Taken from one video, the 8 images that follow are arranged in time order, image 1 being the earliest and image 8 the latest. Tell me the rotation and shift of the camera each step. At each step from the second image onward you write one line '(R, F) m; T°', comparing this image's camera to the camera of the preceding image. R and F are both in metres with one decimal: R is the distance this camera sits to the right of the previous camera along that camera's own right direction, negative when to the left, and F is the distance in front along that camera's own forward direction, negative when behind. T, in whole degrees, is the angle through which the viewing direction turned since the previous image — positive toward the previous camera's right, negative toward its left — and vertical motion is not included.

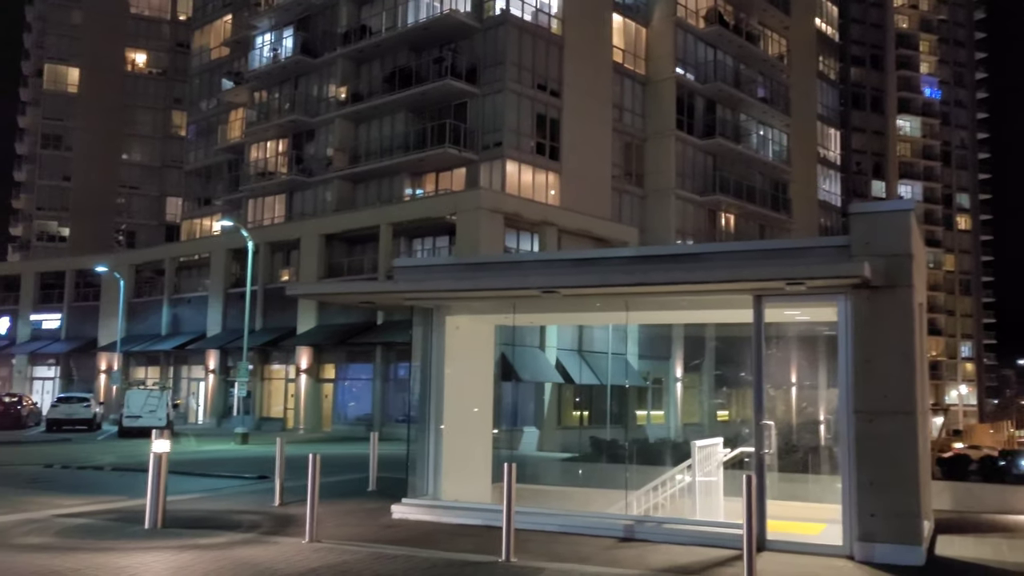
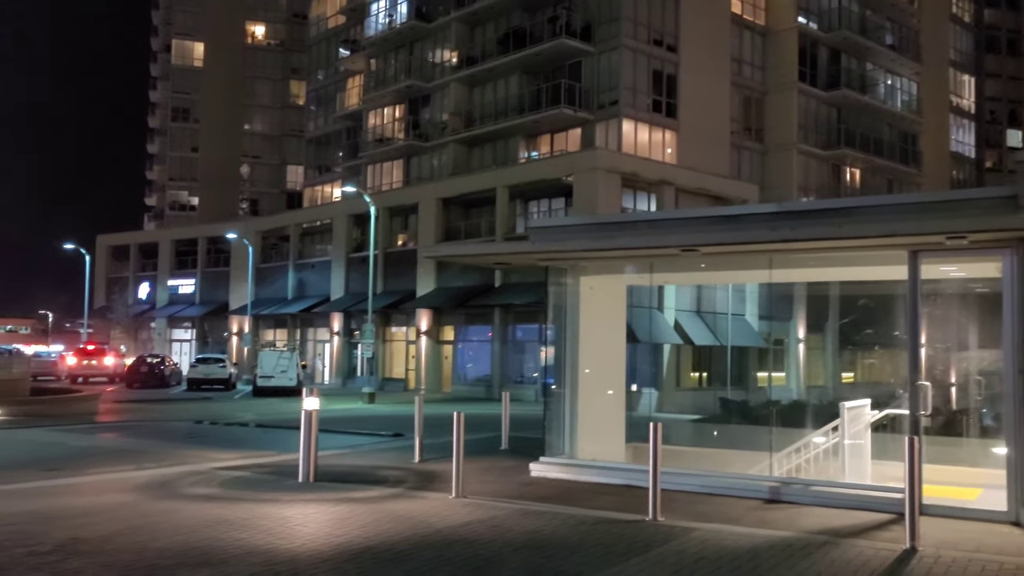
(-0.4, 0.0) m; -7°
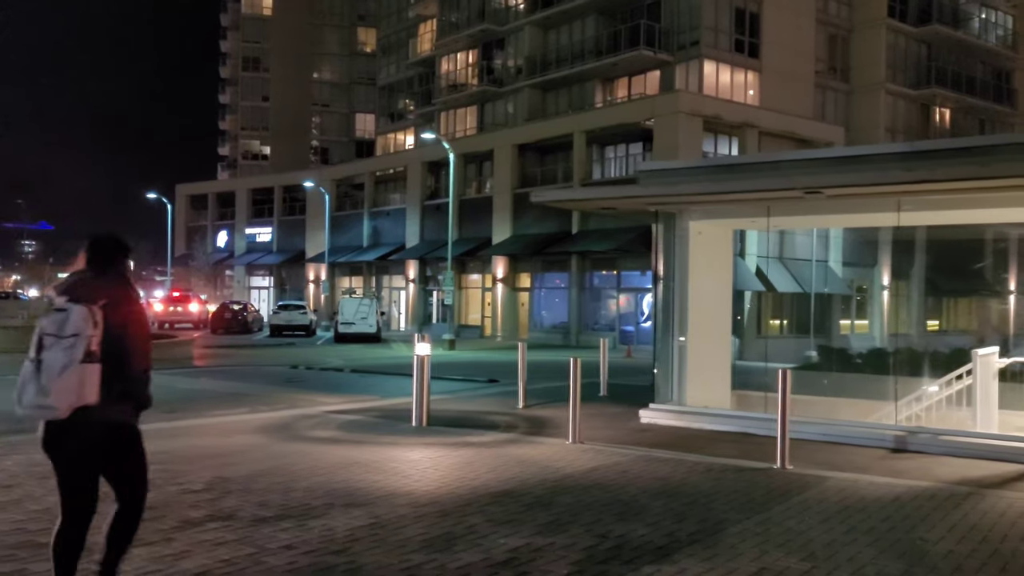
(-0.6, +0.1) m; -4°
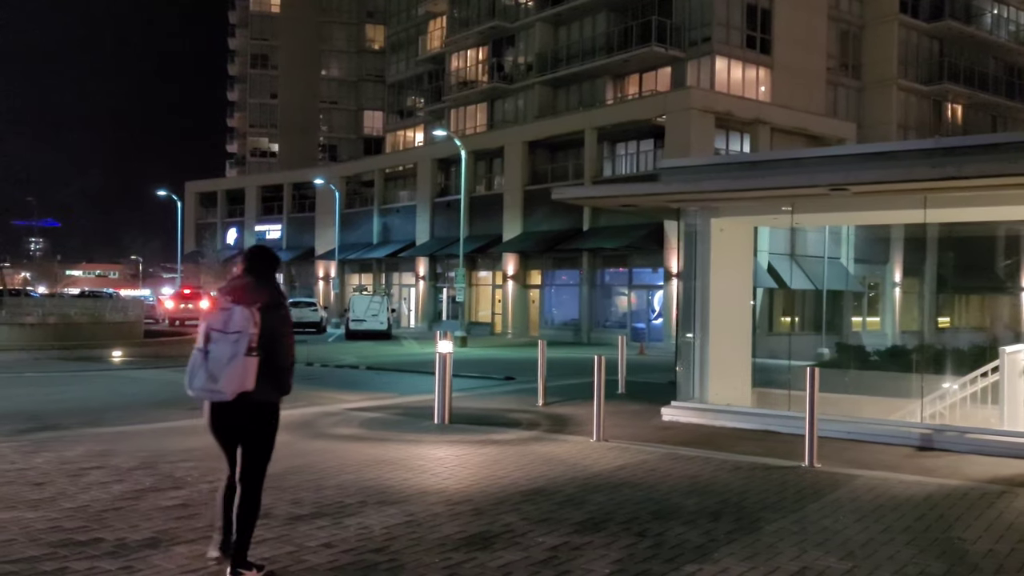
(-0.2, 0.0) m; 0°
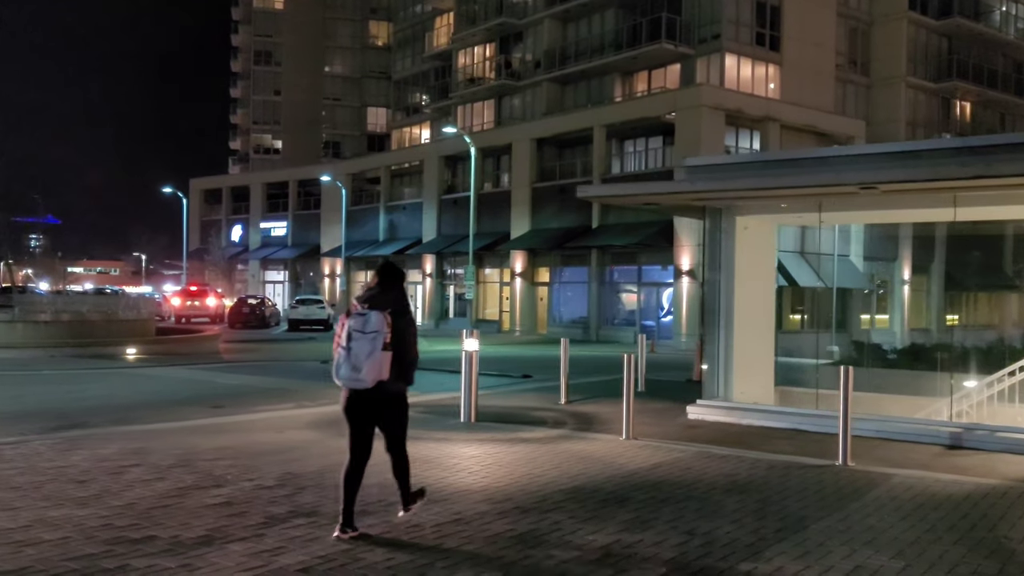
(-0.3, 0.0) m; 0°
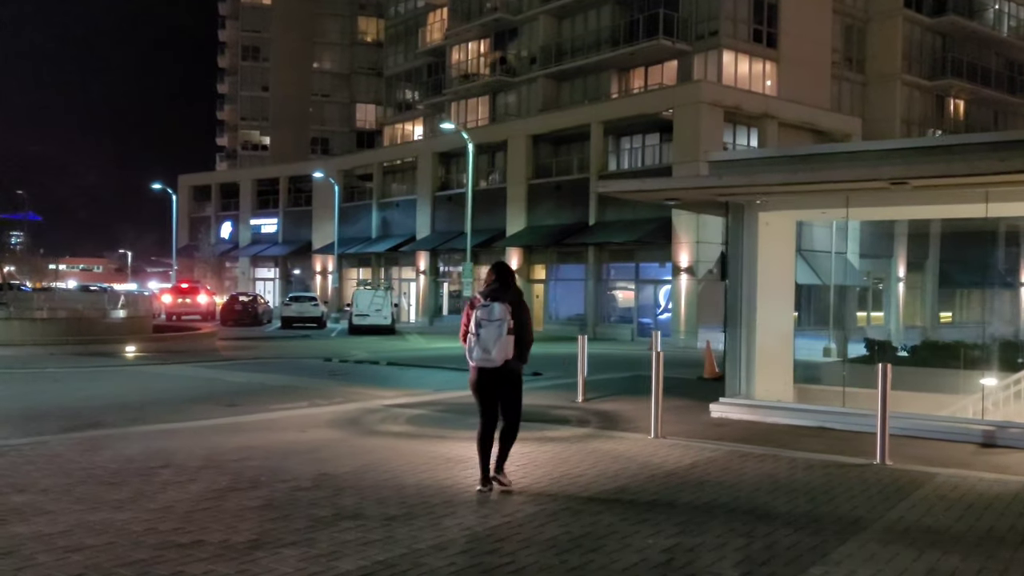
(-0.5, +0.2) m; +1°
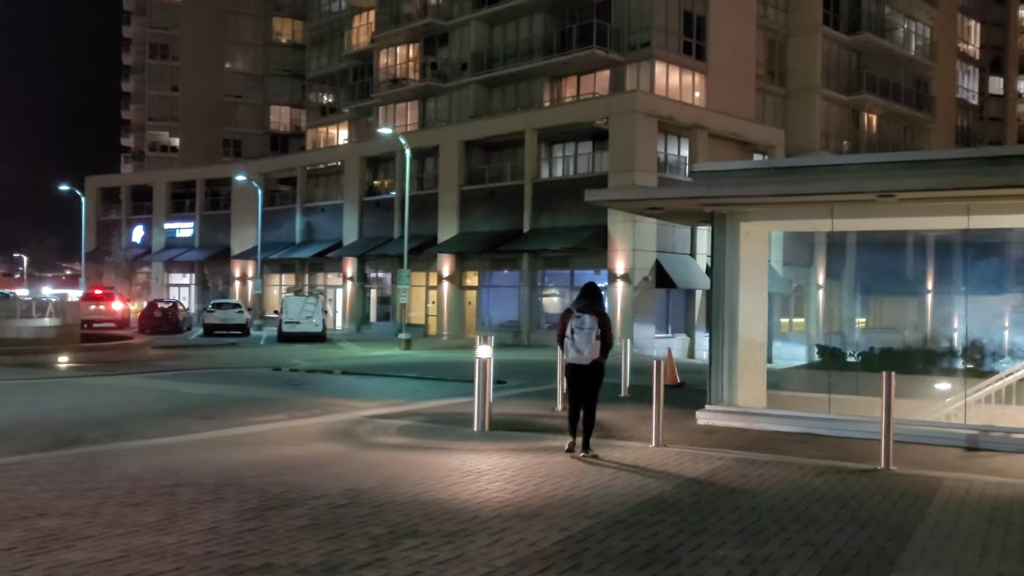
(-1.1, +0.2) m; +6°
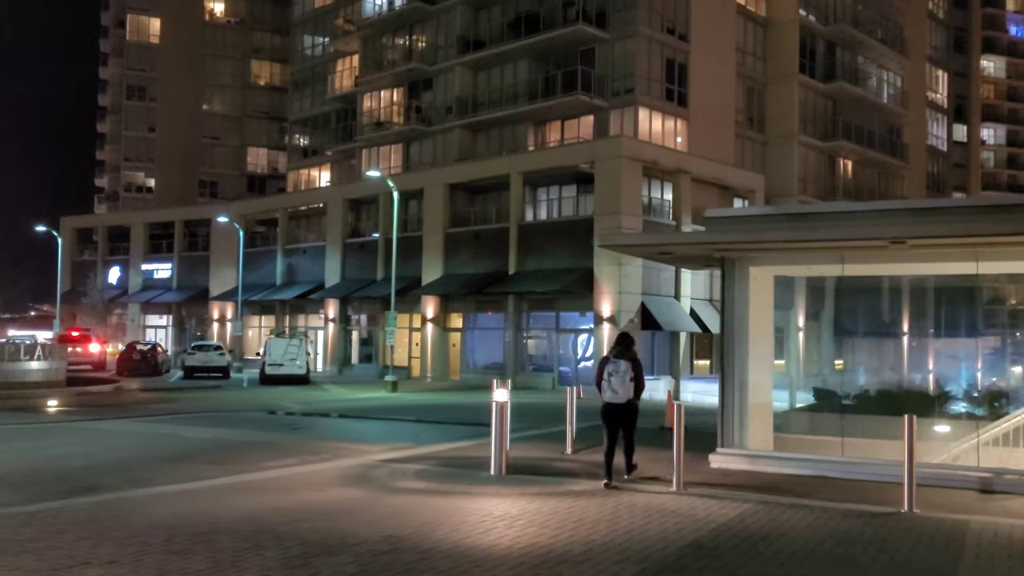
(-0.6, -0.1) m; +2°
